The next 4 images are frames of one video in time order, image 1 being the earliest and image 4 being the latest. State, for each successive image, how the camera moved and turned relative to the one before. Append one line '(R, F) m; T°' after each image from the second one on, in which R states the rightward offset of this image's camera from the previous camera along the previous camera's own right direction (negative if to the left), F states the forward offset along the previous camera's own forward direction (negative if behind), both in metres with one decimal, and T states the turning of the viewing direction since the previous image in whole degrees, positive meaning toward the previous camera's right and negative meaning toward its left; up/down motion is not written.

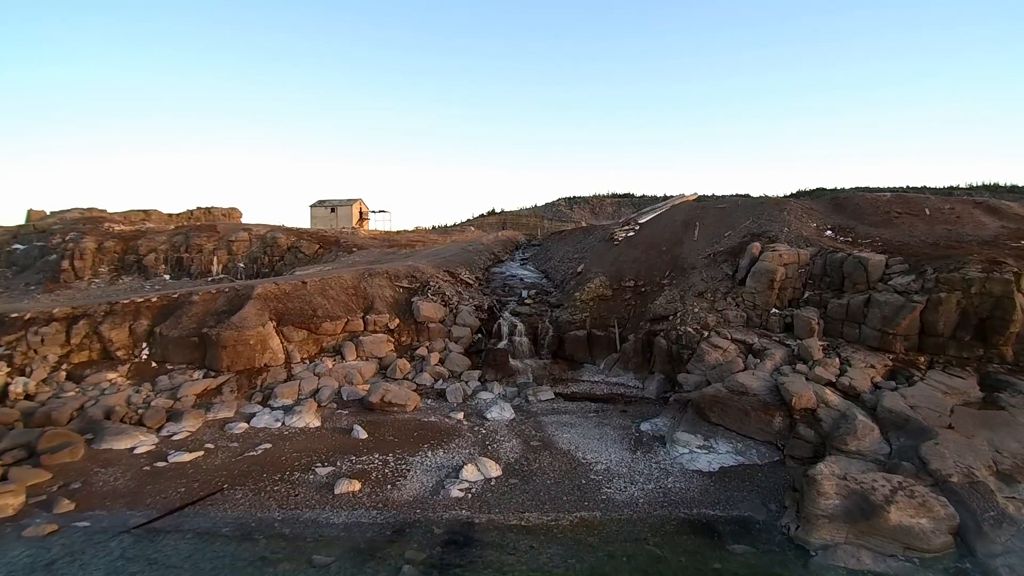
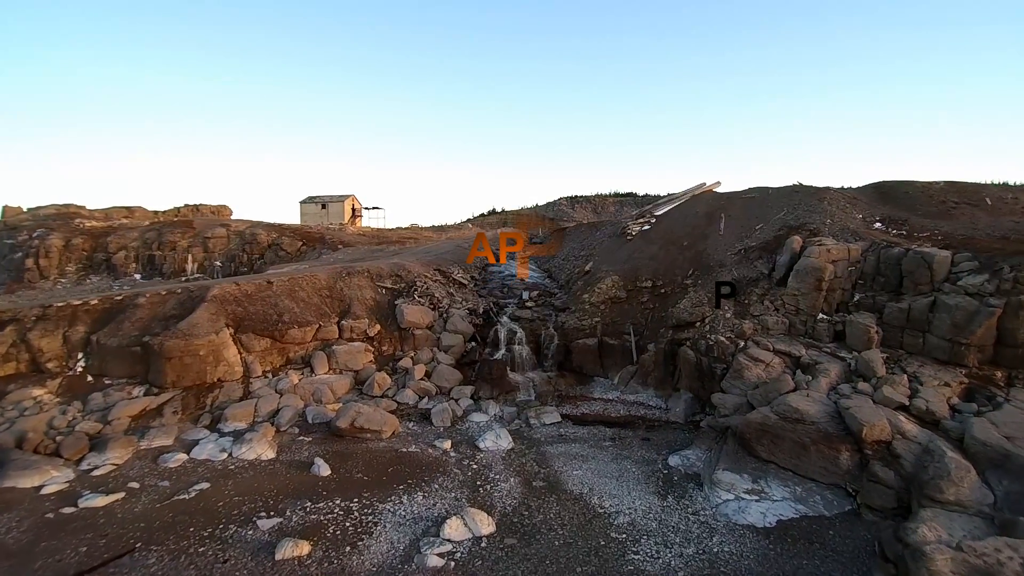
(+0.1, +2.9) m; 0°
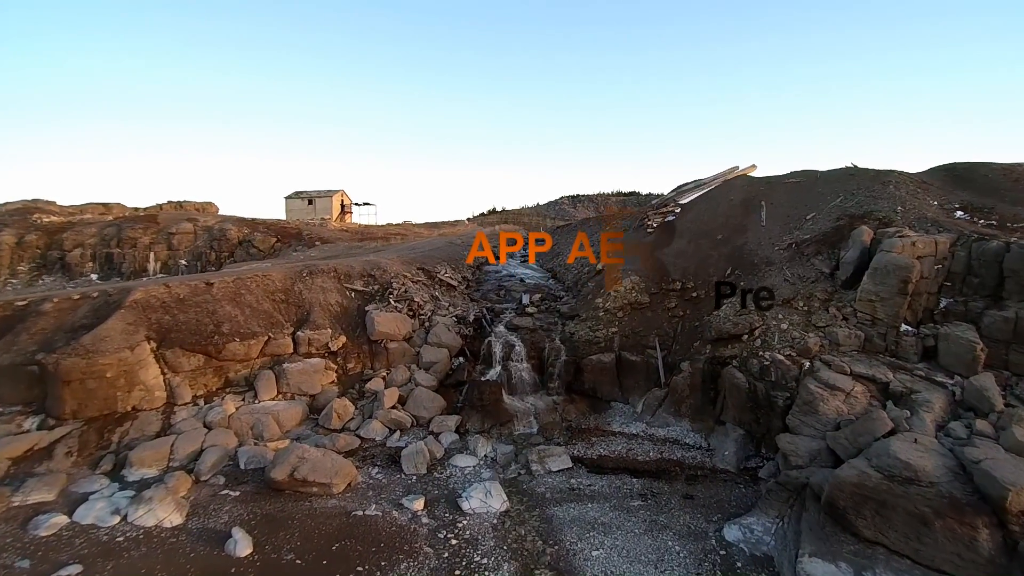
(+0.1, +3.5) m; 0°
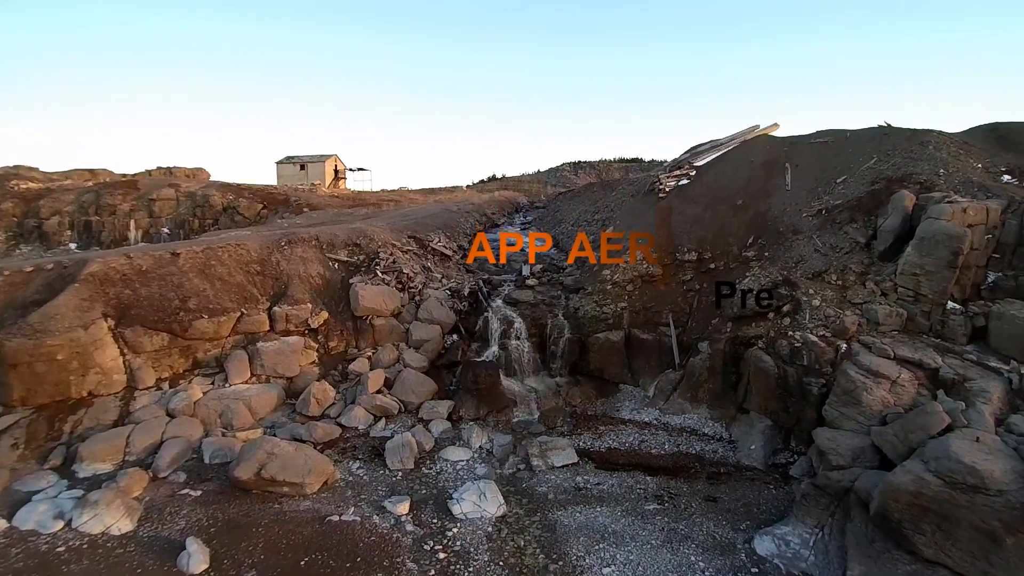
(+0.1, +1.4) m; 0°
